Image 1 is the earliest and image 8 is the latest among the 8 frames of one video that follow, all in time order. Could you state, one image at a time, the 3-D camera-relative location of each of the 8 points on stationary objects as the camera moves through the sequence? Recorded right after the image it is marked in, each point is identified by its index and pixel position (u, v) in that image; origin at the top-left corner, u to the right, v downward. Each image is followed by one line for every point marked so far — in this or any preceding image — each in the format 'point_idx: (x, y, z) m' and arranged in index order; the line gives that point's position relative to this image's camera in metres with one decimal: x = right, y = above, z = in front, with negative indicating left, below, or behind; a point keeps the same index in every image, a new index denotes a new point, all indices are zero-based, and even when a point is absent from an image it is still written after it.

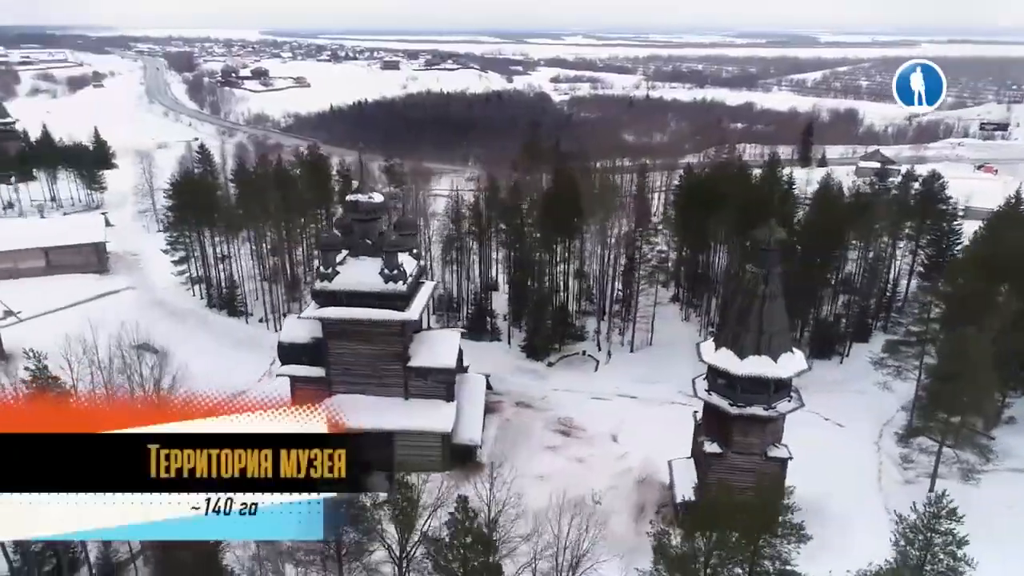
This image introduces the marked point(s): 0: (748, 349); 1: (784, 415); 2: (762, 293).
0: (+6.4, -1.7, +19.7) m
1: (+7.4, -3.5, +19.9) m
2: (+6.7, -0.2, +19.5) m
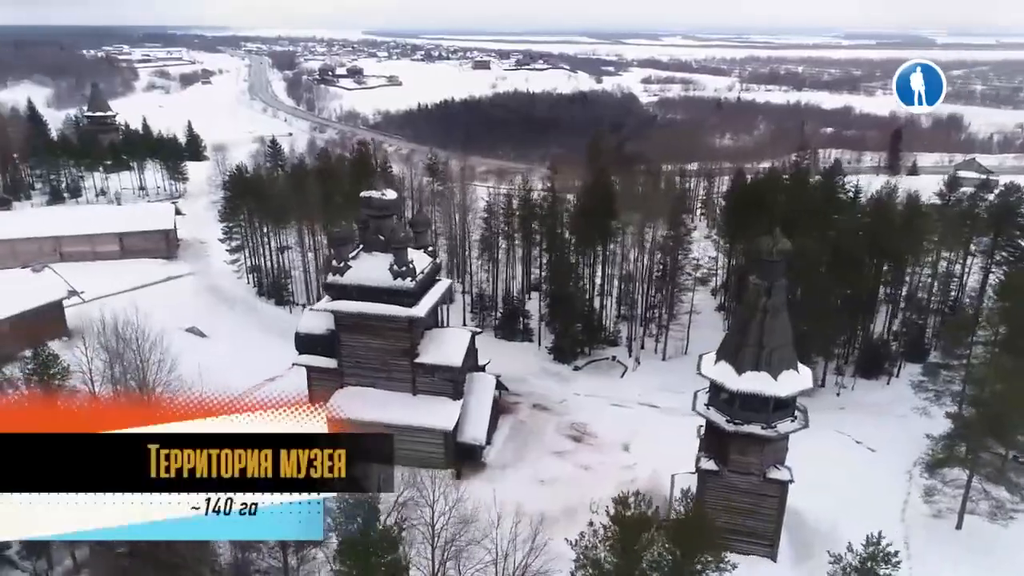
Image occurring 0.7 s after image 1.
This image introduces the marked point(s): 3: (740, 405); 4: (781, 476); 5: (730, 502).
0: (+6.0, -2.0, +18.7) m
1: (+7.0, -3.8, +18.8) m
2: (+6.4, -0.5, +18.5) m
3: (+6.0, -3.0, +19.0) m
4: (+7.1, -5.0, +19.1) m
5: (+6.0, -5.9, +19.9) m
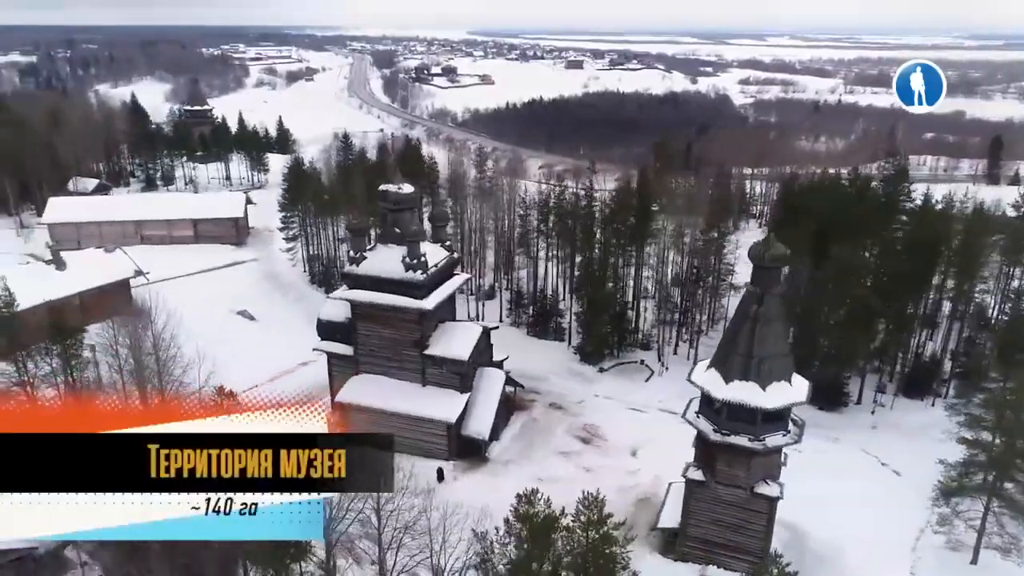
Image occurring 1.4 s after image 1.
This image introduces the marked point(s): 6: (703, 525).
0: (+5.5, -2.1, +18.1) m
1: (+6.5, -4.0, +18.1) m
2: (+5.9, -0.6, +17.8) m
3: (+5.4, -3.2, +18.4) m
4: (+6.5, -5.1, +18.4) m
5: (+5.4, -6.0, +19.3) m
6: (+5.1, -6.3, +19.5) m
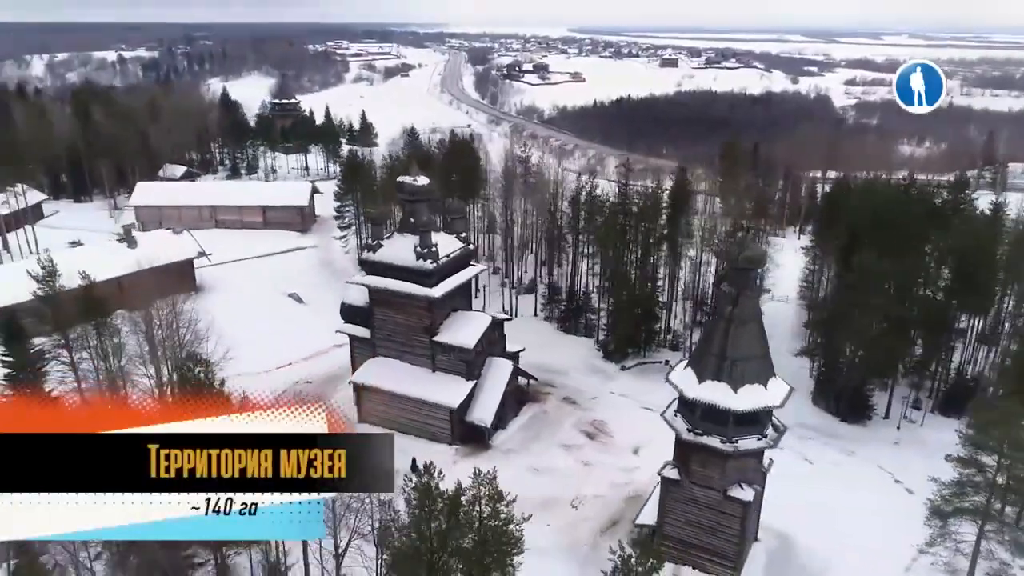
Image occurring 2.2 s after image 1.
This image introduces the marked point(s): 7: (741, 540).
0: (+4.8, -2.1, +18.0) m
1: (+5.7, -4.0, +17.9) m
2: (+5.2, -0.6, +17.6) m
3: (+4.8, -3.2, +18.3) m
4: (+5.7, -5.2, +18.2) m
5: (+4.7, -6.0, +19.2) m
6: (+4.4, -6.3, +19.5) m
7: (+5.9, -6.4, +18.6) m
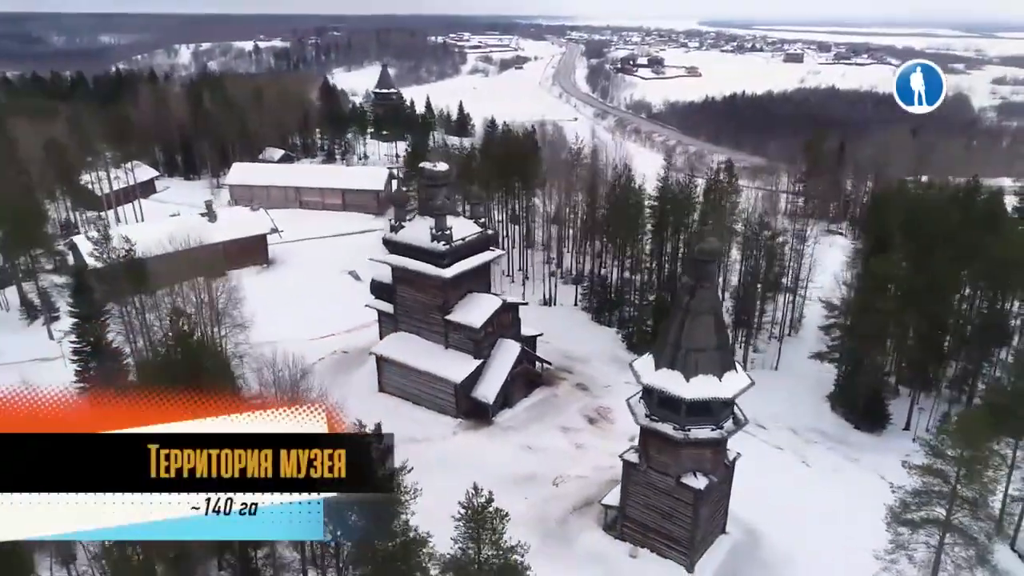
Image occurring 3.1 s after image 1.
0: (+3.9, -1.9, +18.4) m
1: (+4.6, -3.8, +18.2) m
2: (+4.3, -0.4, +18.0) m
3: (+3.8, -2.9, +18.7) m
4: (+4.6, -5.0, +18.5) m
5: (+3.7, -5.7, +19.7) m
6: (+3.5, -6.0, +20.0) m
7: (+4.7, -6.2, +18.9) m
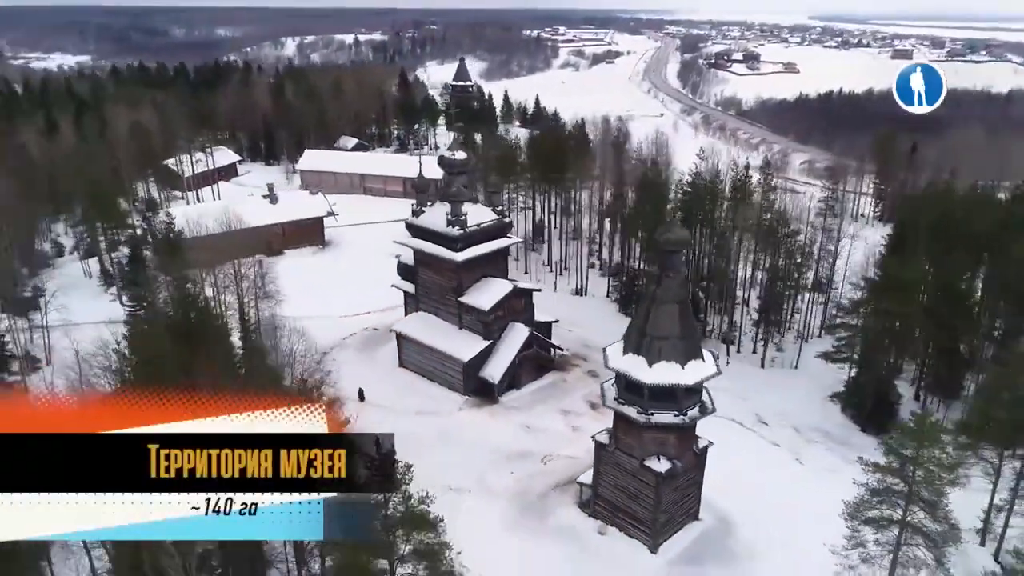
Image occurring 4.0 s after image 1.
0: (+3.1, -1.5, +19.1) m
1: (+3.7, -3.5, +18.8) m
2: (+3.6, -0.1, +18.6) m
3: (+3.0, -2.6, +19.4) m
4: (+3.7, -4.7, +19.1) m
5: (+3.0, -5.4, +20.4) m
6: (+2.7, -5.6, +20.7) m
7: (+3.9, -6.0, +19.5) m
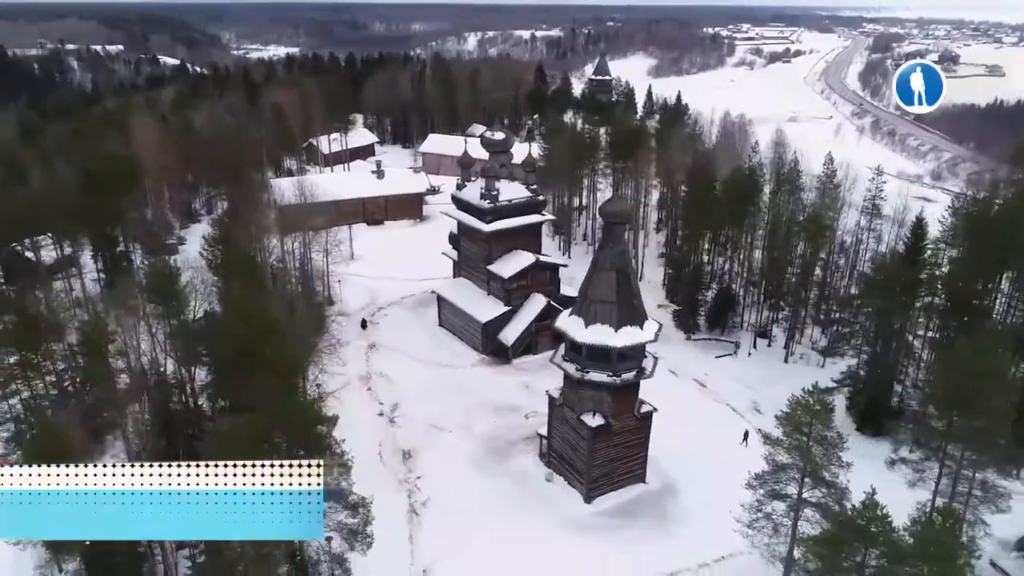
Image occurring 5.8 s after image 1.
0: (+1.8, -0.6, +20.8) m
1: (+2.2, -2.6, +20.5) m
2: (+2.3, +0.8, +20.3) m
3: (+1.7, -1.7, +21.2) m
4: (+2.1, -3.8, +20.8) m
5: (+1.6, -4.4, +22.2) m
6: (+1.4, -4.7, +22.6) m
7: (+2.3, -5.1, +21.2) m
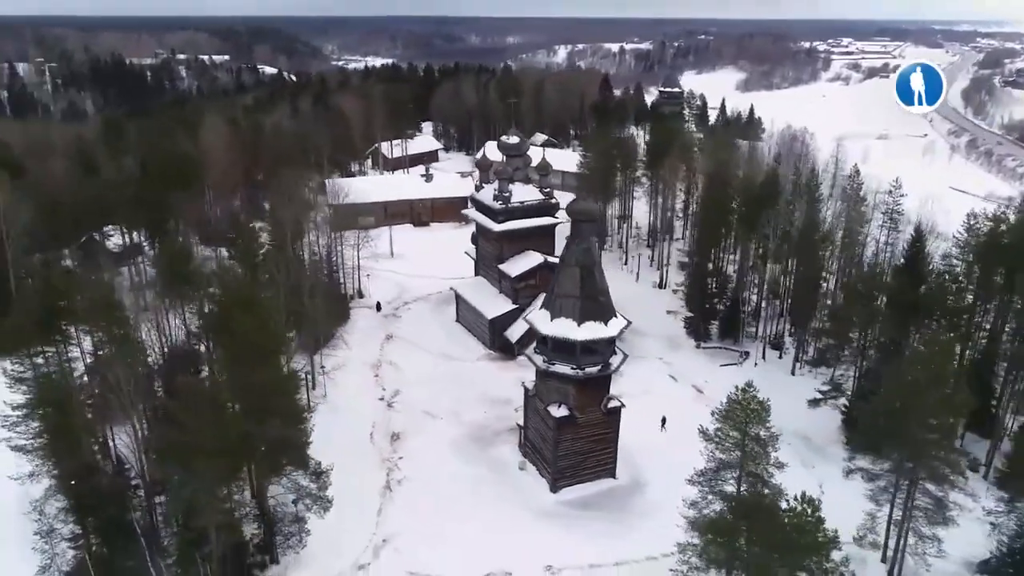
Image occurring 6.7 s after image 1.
0: (+1.0, -0.5, +21.7) m
1: (+1.2, -2.5, +21.2) m
2: (+1.5, +0.9, +21.1) m
3: (+0.9, -1.5, +22.1) m
4: (+1.2, -3.6, +21.6) m
5: (+0.8, -4.3, +23.0) m
6: (+0.7, -4.5, +23.4) m
7: (+1.3, -4.9, +21.9) m
